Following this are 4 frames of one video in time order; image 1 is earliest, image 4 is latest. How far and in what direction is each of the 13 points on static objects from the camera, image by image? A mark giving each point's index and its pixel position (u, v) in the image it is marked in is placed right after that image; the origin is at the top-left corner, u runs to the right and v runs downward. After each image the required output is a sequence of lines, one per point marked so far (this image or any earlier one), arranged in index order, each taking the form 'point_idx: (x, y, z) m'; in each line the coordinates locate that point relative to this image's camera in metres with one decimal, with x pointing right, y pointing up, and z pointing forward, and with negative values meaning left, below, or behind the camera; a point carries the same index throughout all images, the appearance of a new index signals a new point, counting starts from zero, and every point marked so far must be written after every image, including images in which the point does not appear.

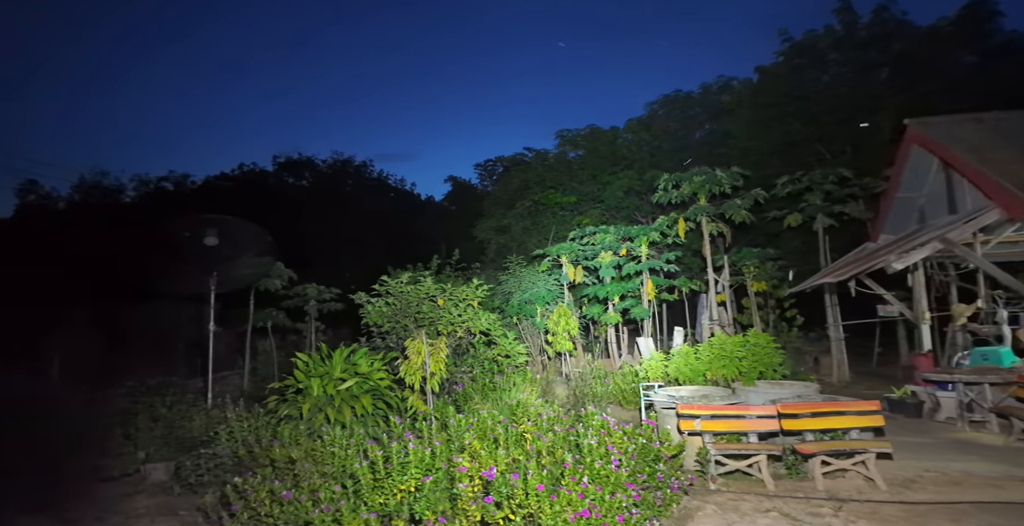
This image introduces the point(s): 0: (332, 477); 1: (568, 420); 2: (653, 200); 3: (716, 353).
0: (-1.3, -1.5, +3.4) m
1: (+0.6, -1.6, +4.8) m
2: (+3.7, +1.7, +12.3) m
3: (+3.6, -1.6, +8.2) m
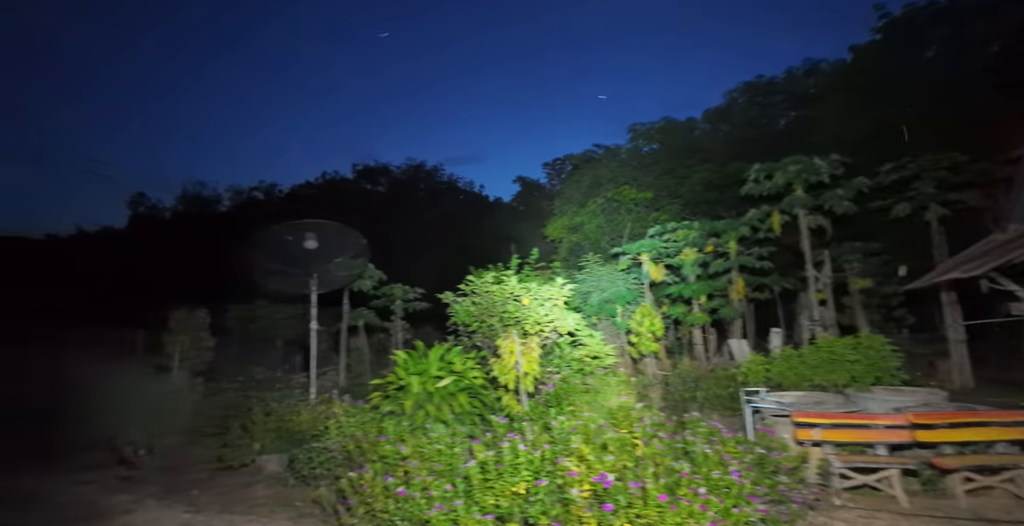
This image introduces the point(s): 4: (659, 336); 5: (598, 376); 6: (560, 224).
0: (-0.5, -1.5, +3.4) m
1: (+1.5, -1.5, +4.5) m
2: (+5.5, +1.8, +11.6) m
3: (+4.9, -1.5, +7.6) m
4: (+2.9, -1.4, +9.4) m
5: (+1.1, -1.4, +6.1) m
6: (+1.1, +0.9, +11.3) m
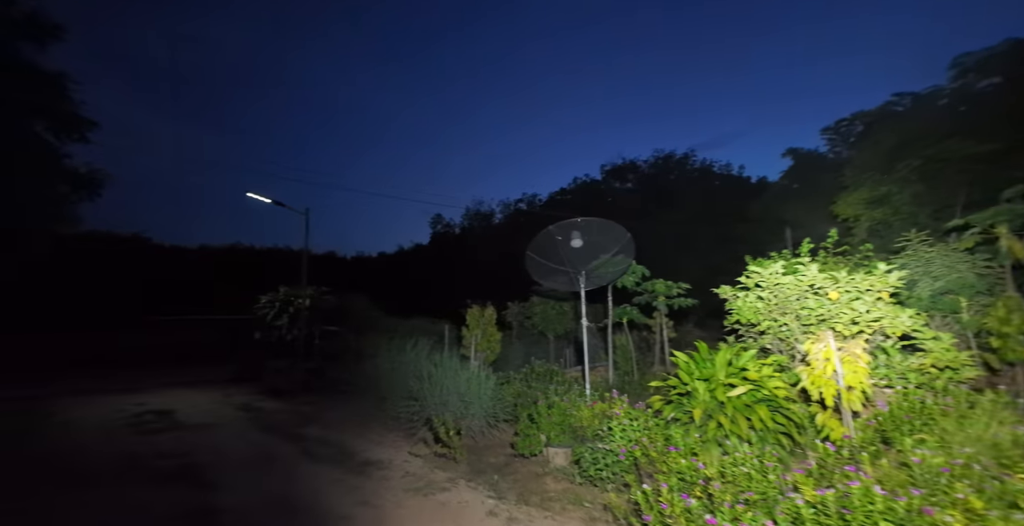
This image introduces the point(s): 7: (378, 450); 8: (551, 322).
0: (+1.4, -1.4, +2.8) m
1: (+3.7, -1.3, +2.8) m
2: (+10.5, +2.3, +7.1) m
3: (+8.1, -1.0, +3.8) m
4: (+7.3, -1.0, +6.4) m
5: (+4.1, -1.2, +4.4) m
6: (+6.5, +1.2, +9.0) m
7: (-1.4, -2.0, +5.1) m
8: (+1.0, -1.5, +12.0) m
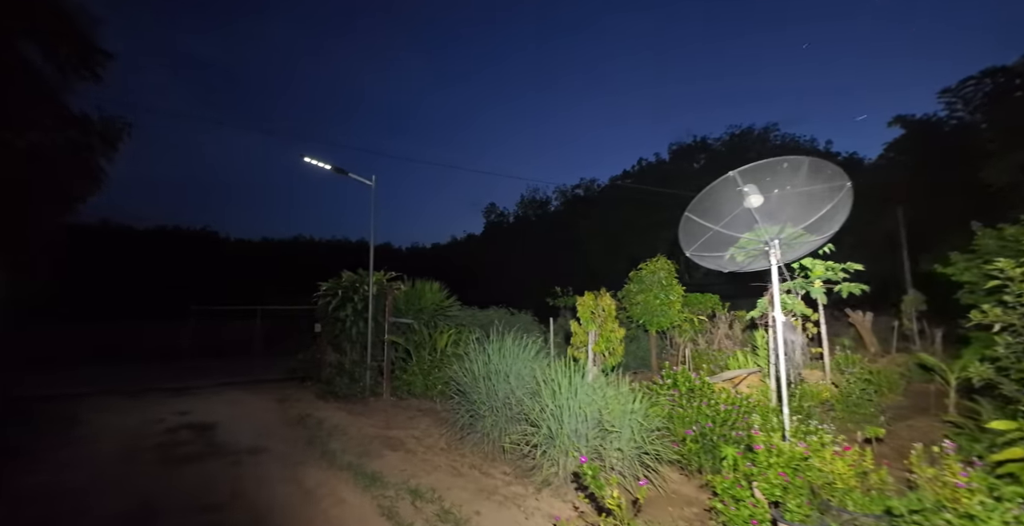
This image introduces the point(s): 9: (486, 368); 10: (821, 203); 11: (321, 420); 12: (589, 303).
0: (+2.5, -1.2, +0.8) m
1: (+4.7, -1.1, +0.5) m
2: (+11.9, +2.7, +4.0) m
3: (+9.2, -0.7, +1.1) m
4: (+8.7, -0.7, +3.7) m
5: (+5.3, -0.9, +2.1) m
6: (+8.2, +1.6, +6.3) m
7: (-0.1, -1.7, +3.3) m
8: (+3.0, -1.1, +9.9) m
9: (-0.3, -1.1, +5.2) m
10: (+2.9, +0.6, +4.5) m
11: (-2.4, -1.9, +6.0) m
12: (+1.0, -0.5, +5.9) m
